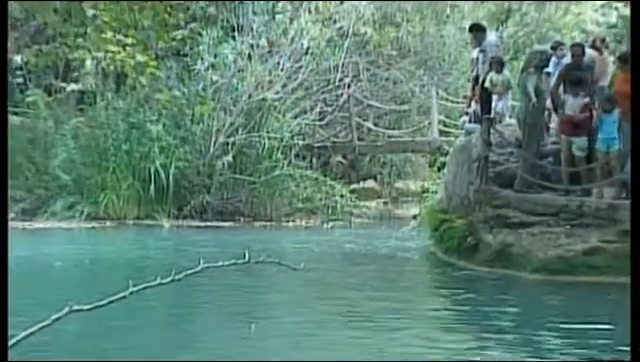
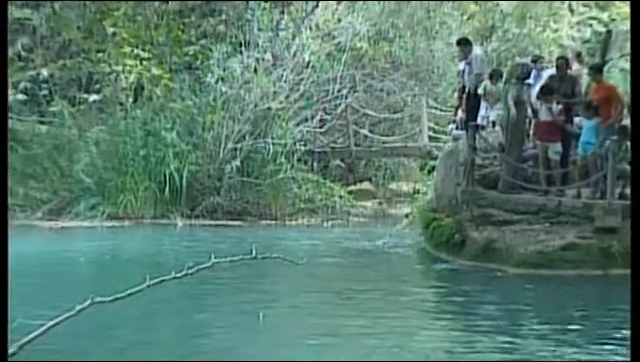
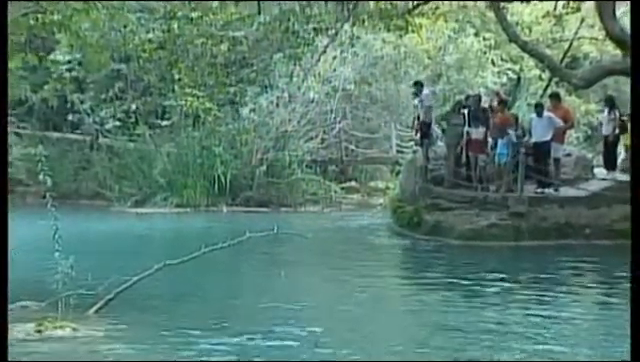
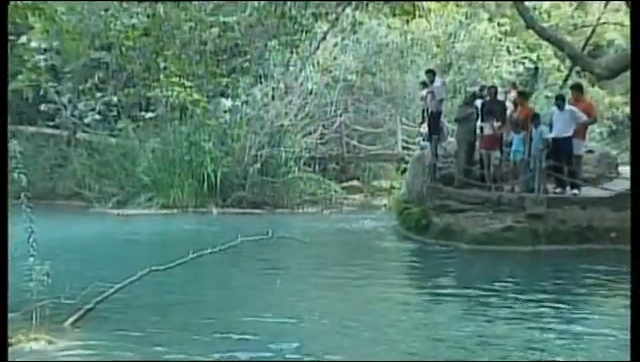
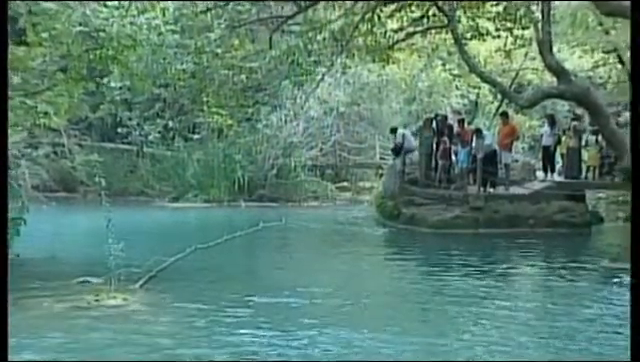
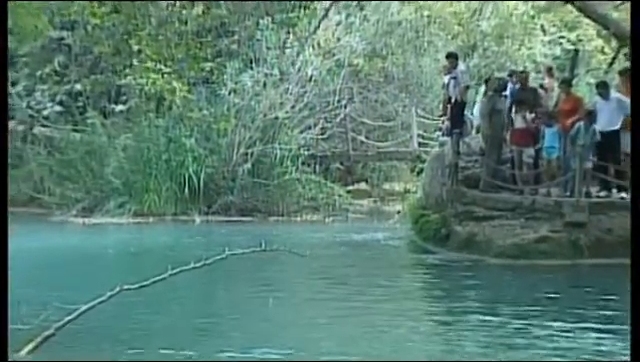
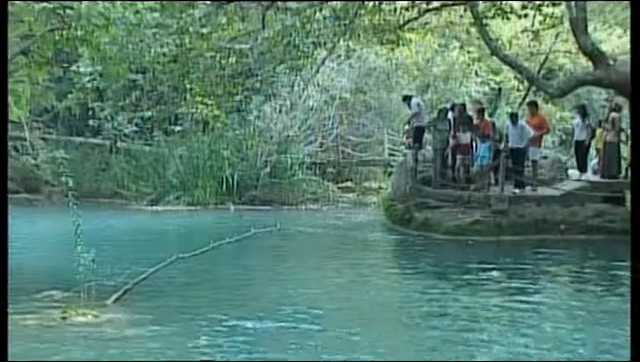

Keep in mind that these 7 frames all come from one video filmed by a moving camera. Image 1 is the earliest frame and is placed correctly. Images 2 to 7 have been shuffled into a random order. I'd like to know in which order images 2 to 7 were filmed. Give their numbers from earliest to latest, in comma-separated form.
2, 6, 4, 3, 7, 5
